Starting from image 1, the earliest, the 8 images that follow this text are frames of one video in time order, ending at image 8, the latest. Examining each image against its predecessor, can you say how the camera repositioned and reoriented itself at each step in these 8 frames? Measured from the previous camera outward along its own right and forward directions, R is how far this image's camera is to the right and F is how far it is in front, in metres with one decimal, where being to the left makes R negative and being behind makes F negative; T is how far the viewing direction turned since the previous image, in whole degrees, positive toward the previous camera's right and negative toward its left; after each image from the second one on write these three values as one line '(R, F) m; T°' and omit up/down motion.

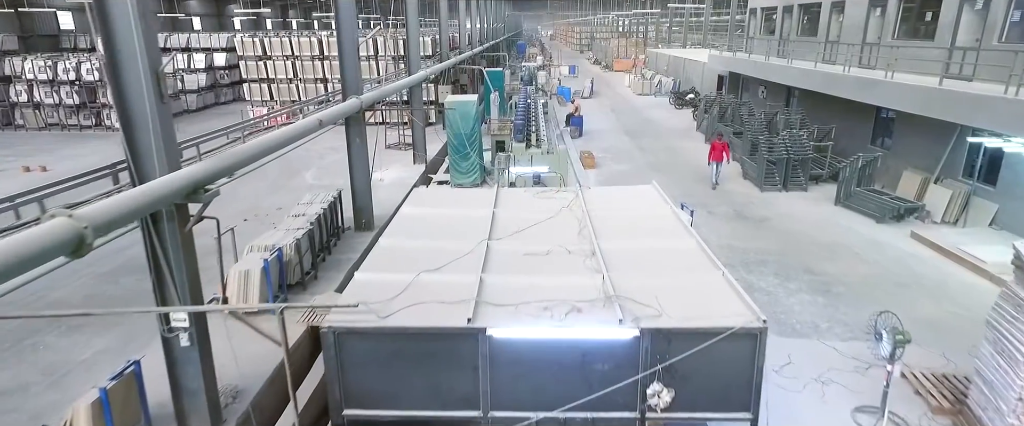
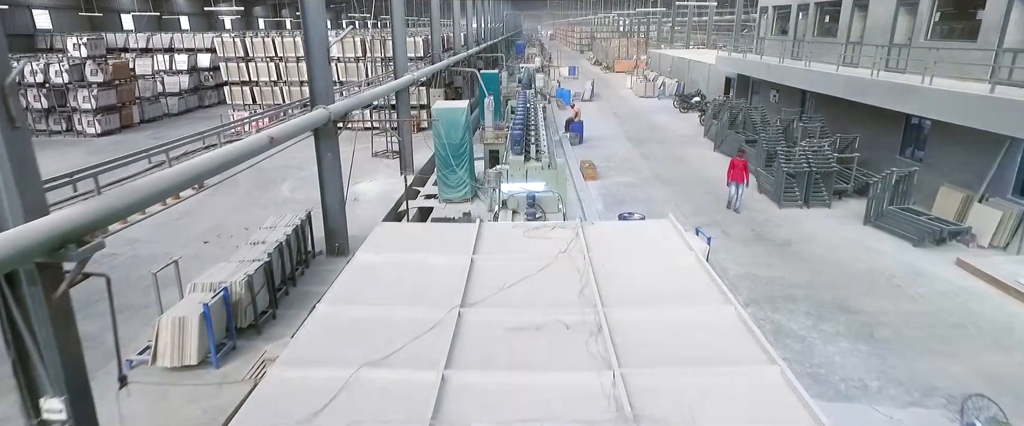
(+0.1, +1.0) m; 0°
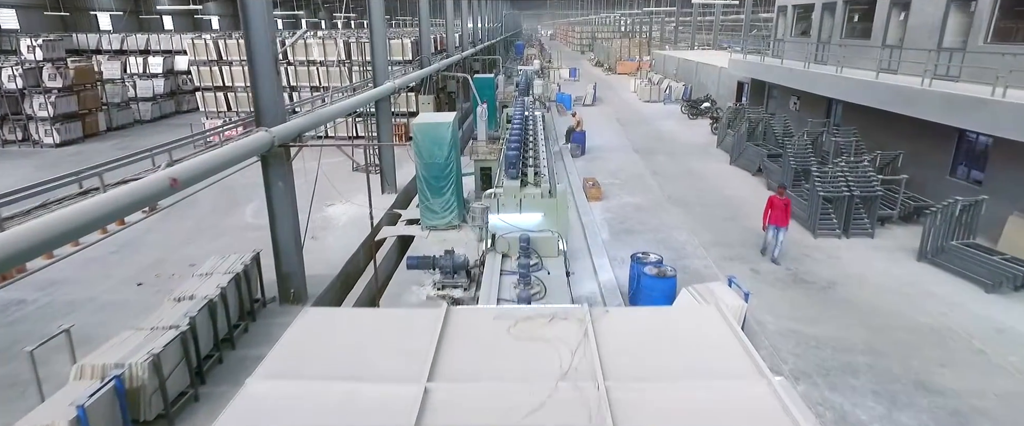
(+0.1, +1.4) m; 0°
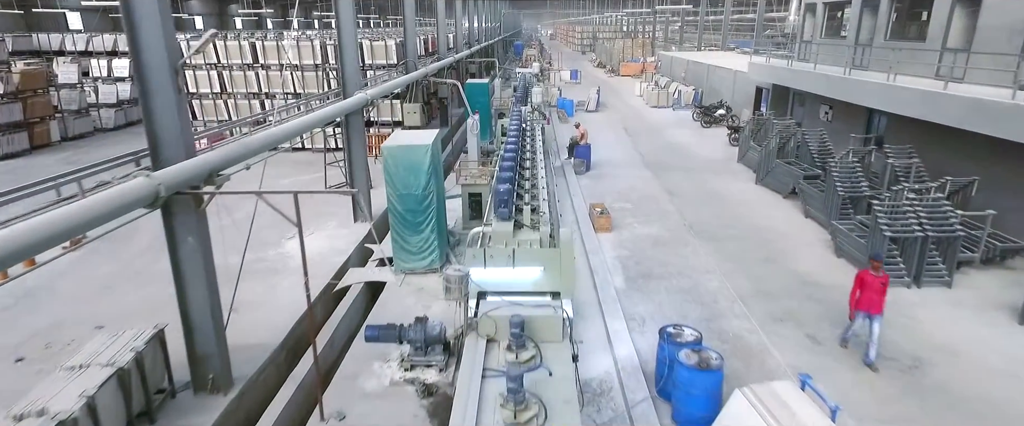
(+0.1, +1.6) m; 0°
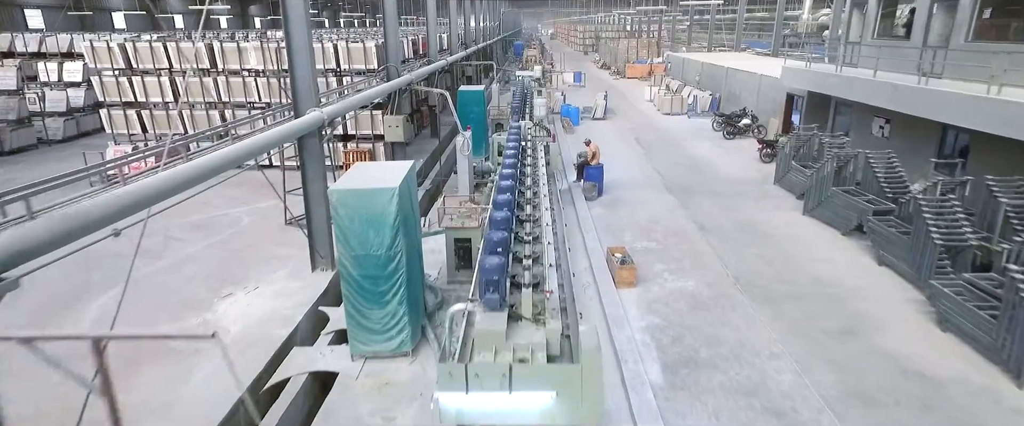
(0.0, +2.0) m; 0°
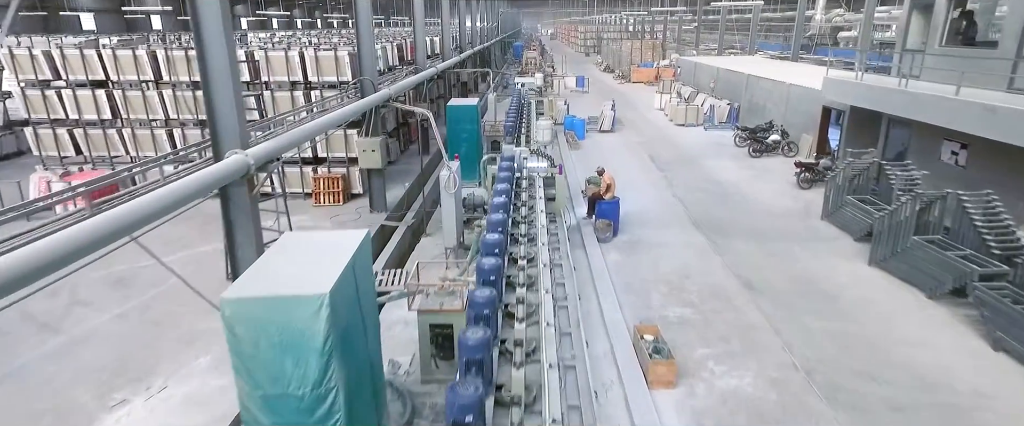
(0.0, +1.9) m; 0°
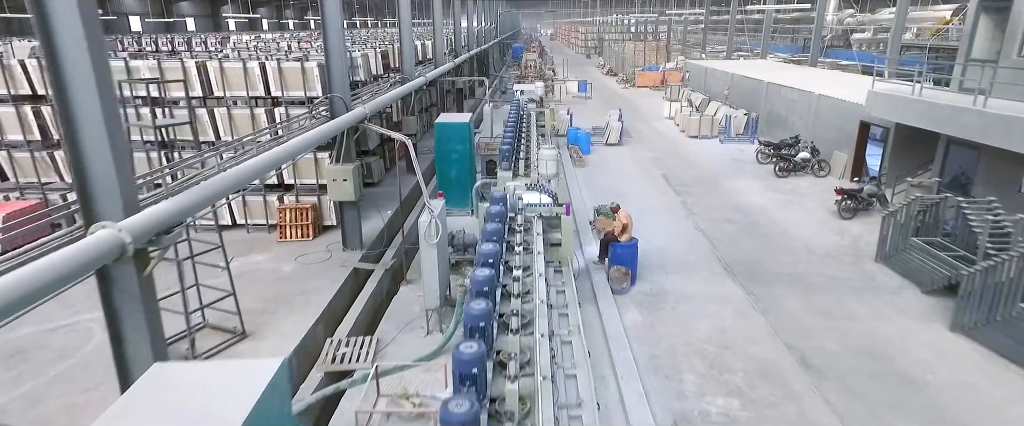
(0.0, +1.6) m; 0°
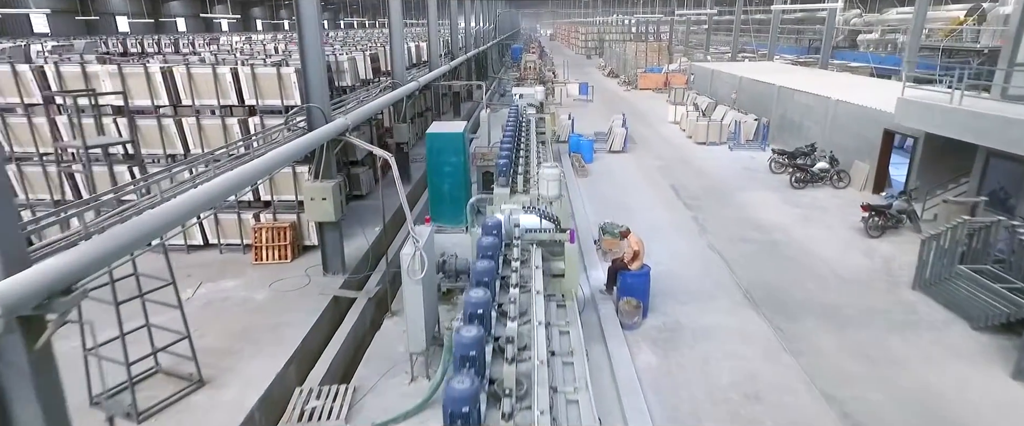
(0.0, +0.8) m; 0°
